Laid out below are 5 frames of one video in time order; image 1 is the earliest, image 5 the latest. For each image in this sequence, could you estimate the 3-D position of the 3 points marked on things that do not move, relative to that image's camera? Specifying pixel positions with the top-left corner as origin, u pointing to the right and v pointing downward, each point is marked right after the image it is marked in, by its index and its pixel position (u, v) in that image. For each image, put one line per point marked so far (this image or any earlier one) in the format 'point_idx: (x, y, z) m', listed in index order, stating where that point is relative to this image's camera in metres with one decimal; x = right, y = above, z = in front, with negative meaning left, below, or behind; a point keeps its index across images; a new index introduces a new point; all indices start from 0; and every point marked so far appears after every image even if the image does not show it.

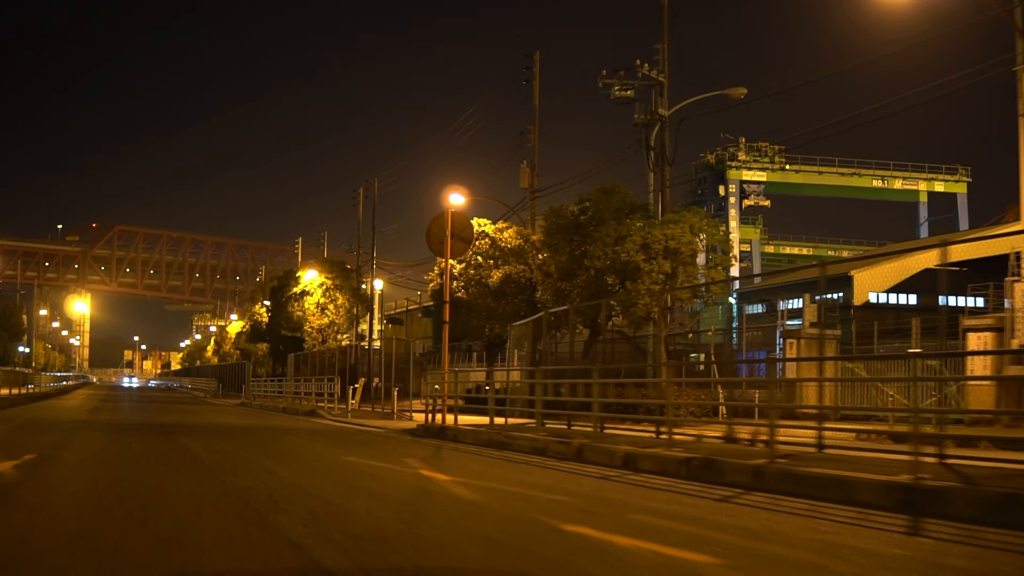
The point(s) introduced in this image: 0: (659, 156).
0: (+3.0, +2.7, +18.9) m
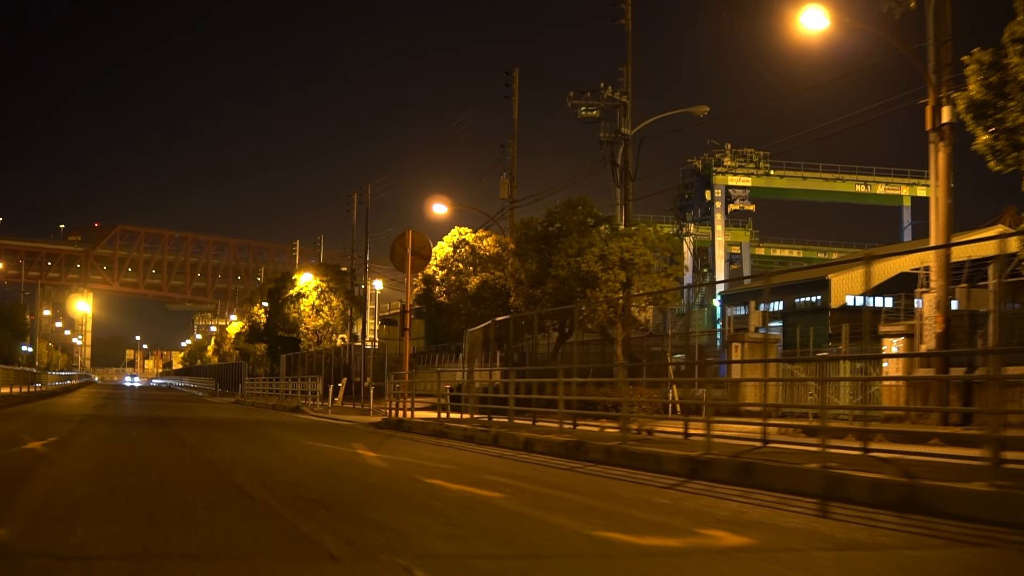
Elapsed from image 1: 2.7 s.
0: (+2.4, +2.5, +20.3) m
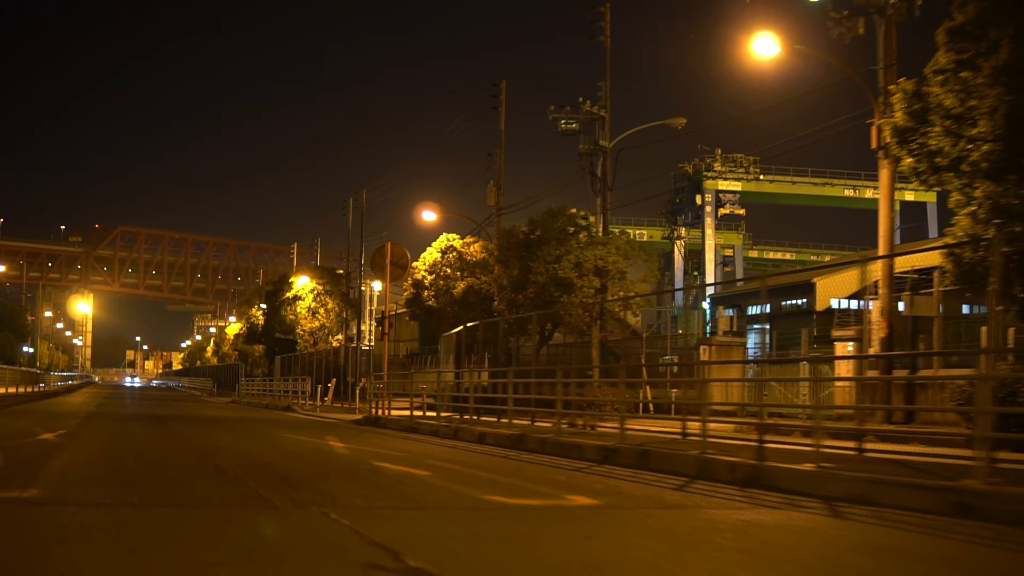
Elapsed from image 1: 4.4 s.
0: (+2.0, +2.4, +21.2) m
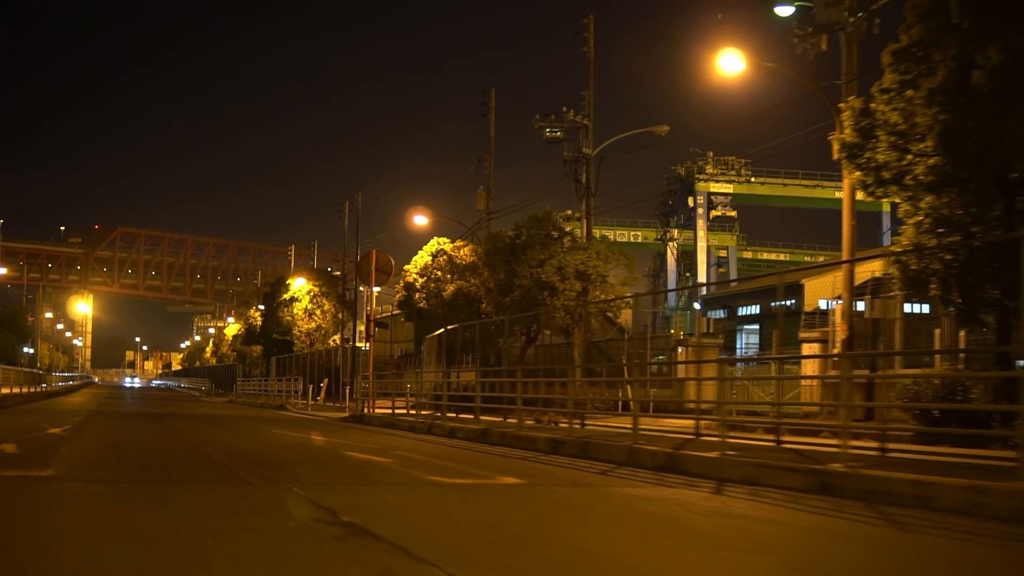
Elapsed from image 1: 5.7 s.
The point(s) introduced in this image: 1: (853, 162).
0: (+1.7, +2.4, +22.0) m
1: (+4.5, +1.7, +12.1) m
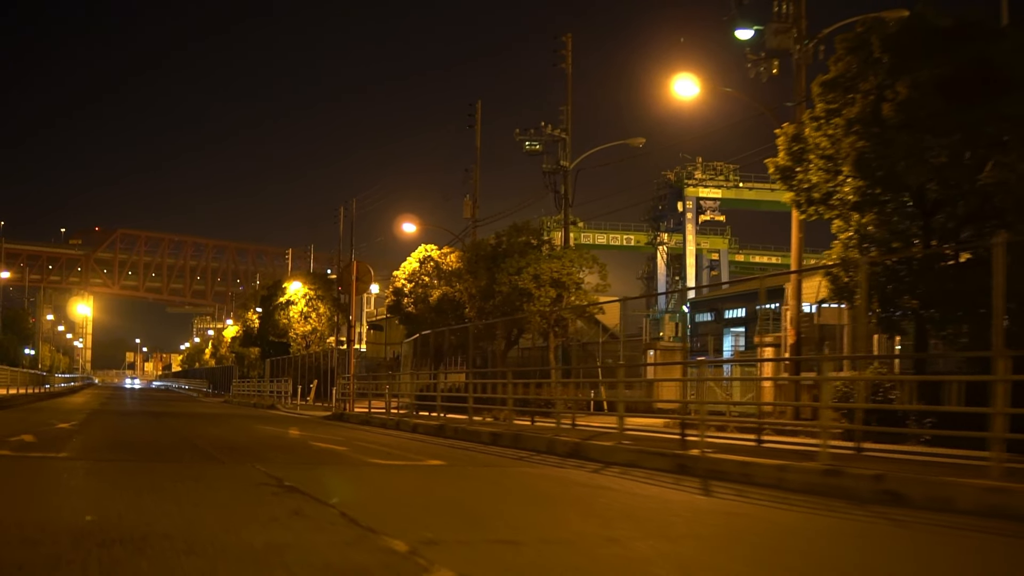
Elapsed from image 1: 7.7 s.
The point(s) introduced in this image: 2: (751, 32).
0: (+1.3, +2.2, +23.1) m
1: (+4.1, +1.5, +13.3) m
2: (+4.3, +4.6, +16.7) m
